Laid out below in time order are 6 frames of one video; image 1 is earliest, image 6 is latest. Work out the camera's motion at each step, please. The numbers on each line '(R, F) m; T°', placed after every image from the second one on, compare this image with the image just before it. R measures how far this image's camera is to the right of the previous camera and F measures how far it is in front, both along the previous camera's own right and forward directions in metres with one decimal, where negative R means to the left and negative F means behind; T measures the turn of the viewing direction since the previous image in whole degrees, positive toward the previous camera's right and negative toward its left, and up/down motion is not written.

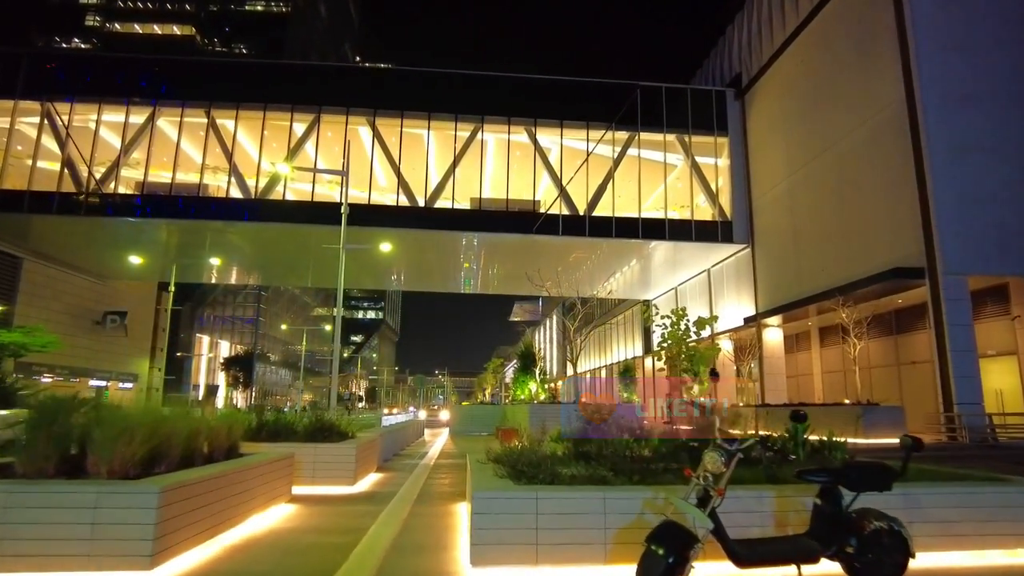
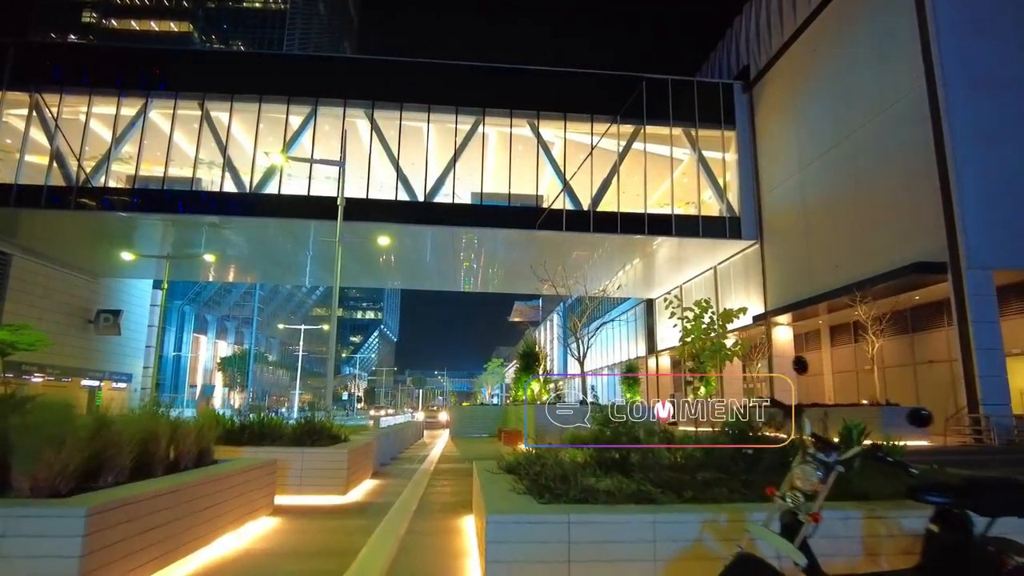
(-0.1, +0.7) m; 0°
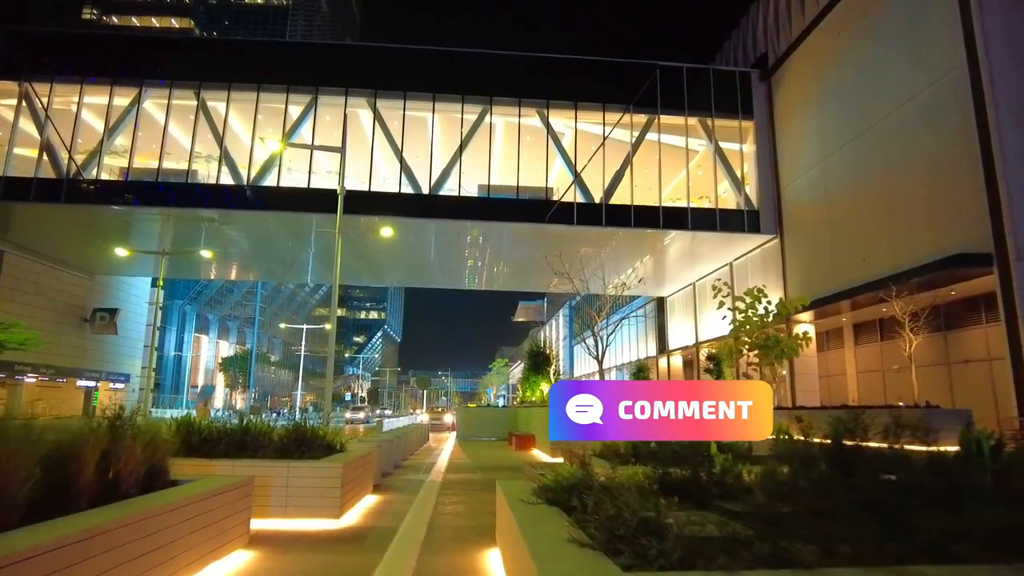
(-0.2, +1.0) m; 0°
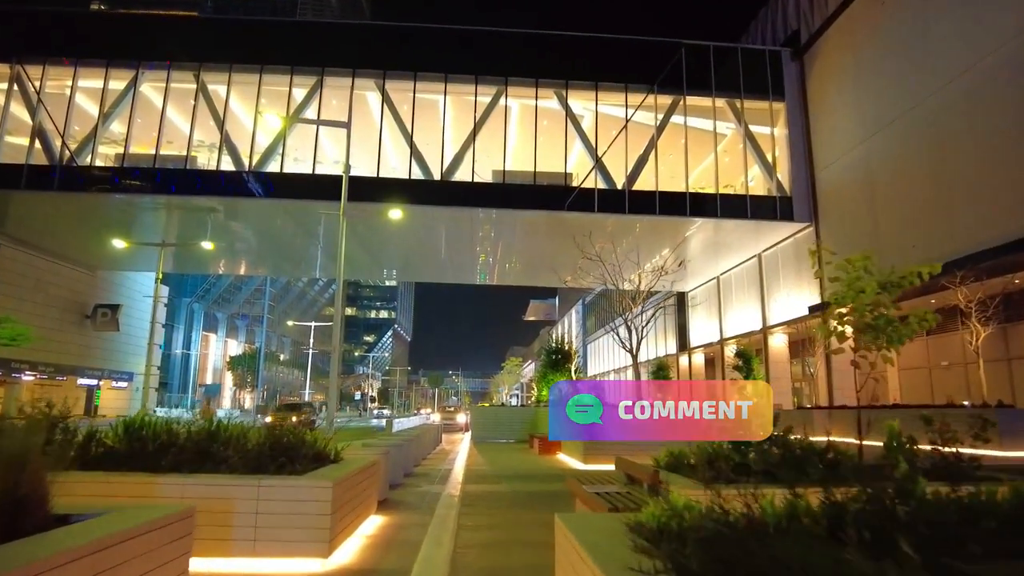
(-0.2, +1.3) m; -1°
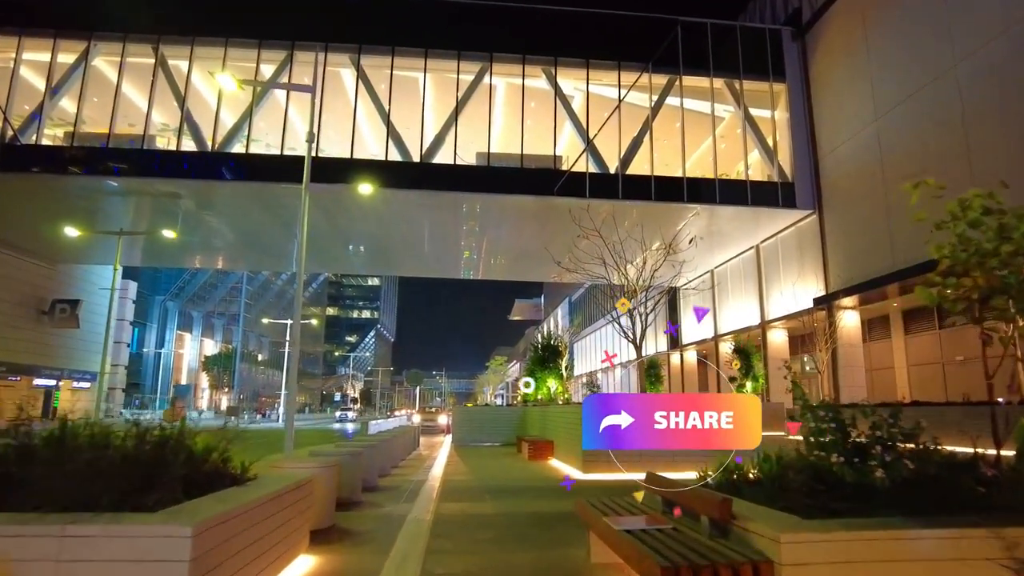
(0.0, +1.4) m; +1°
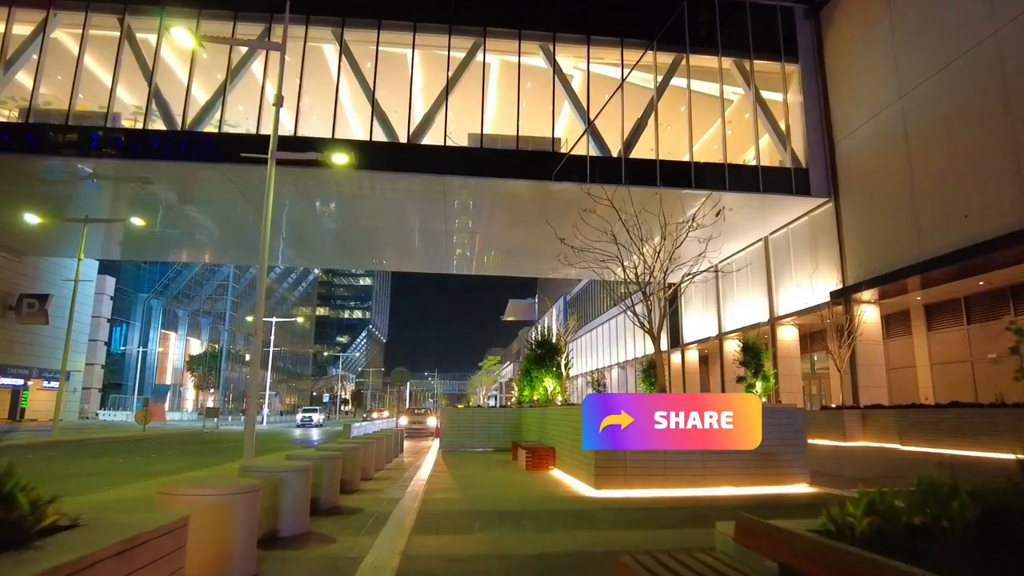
(0.0, +1.4) m; +1°
